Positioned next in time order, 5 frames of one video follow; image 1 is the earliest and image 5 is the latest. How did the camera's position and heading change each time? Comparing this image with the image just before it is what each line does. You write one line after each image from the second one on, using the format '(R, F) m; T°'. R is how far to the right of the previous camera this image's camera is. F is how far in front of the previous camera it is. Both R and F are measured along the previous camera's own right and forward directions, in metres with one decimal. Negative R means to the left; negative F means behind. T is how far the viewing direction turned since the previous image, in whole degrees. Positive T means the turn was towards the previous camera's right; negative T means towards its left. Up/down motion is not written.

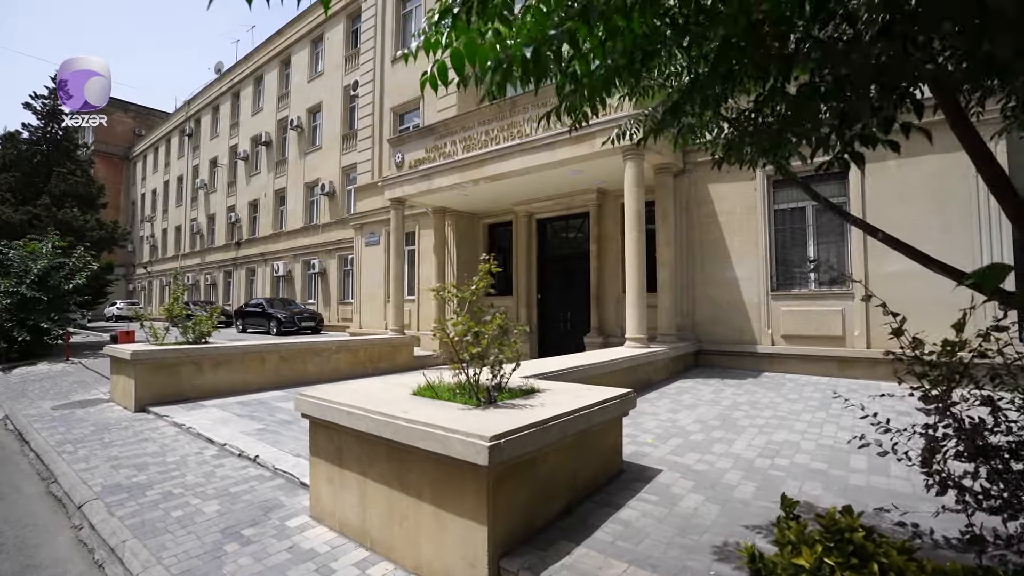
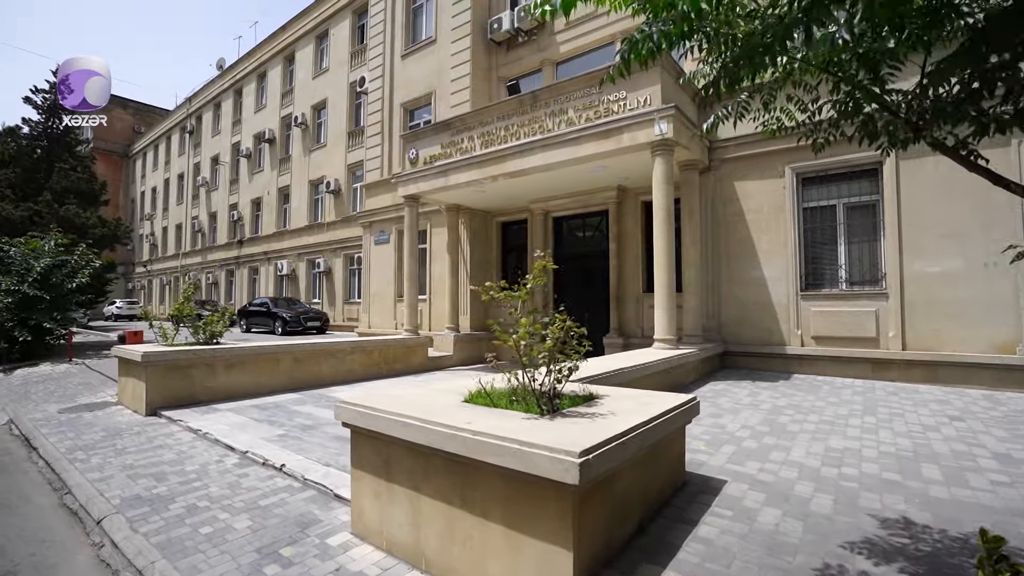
(-0.4, +0.3) m; 0°
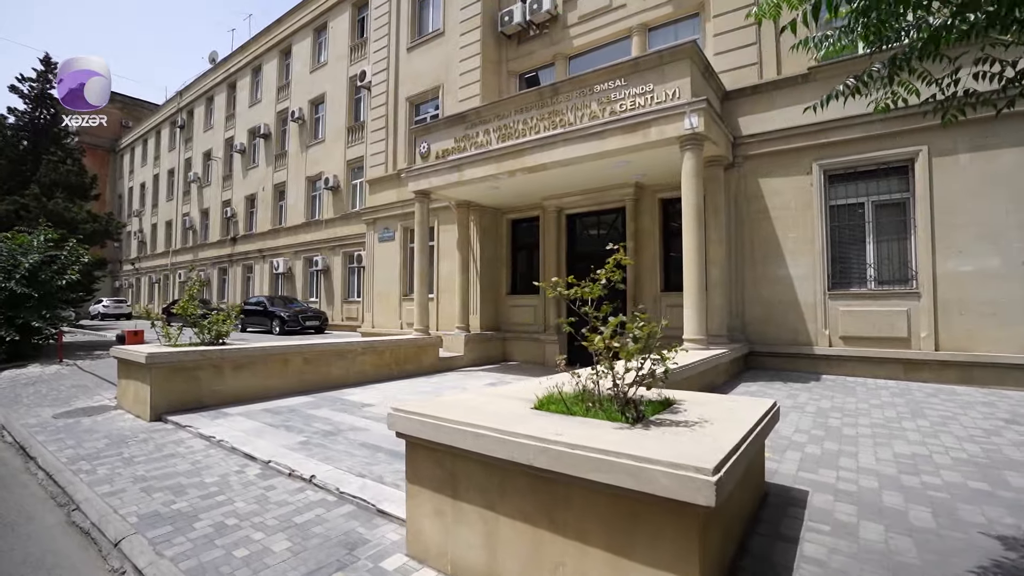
(-0.5, +0.3) m; +1°
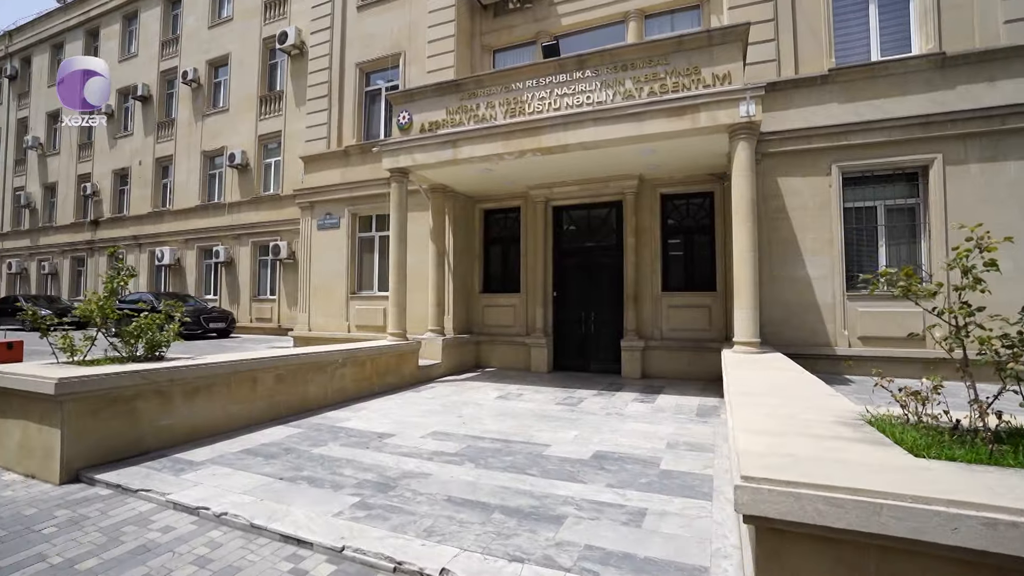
(-2.0, +1.5) m; +13°
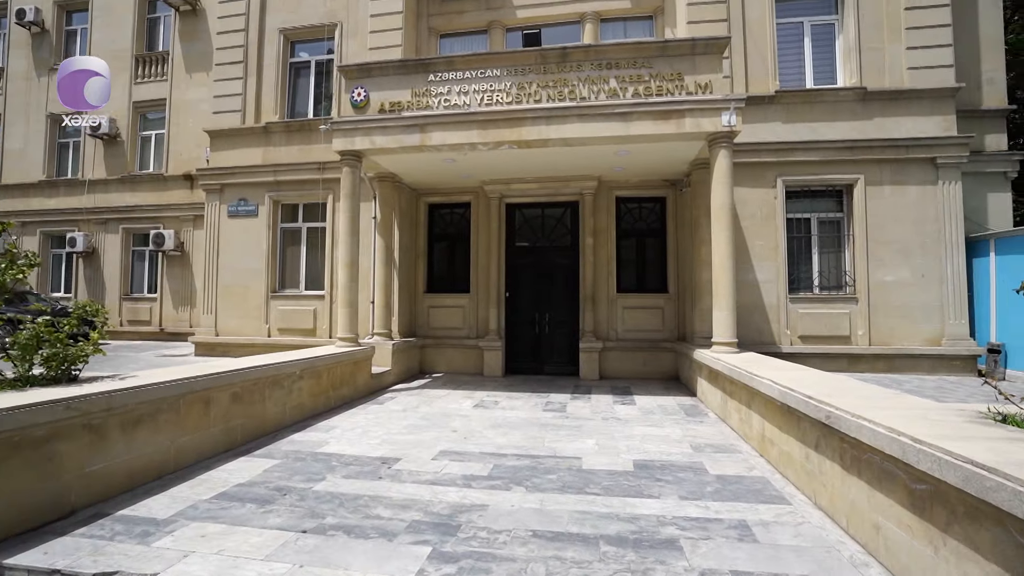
(-1.4, +0.7) m; +14°
